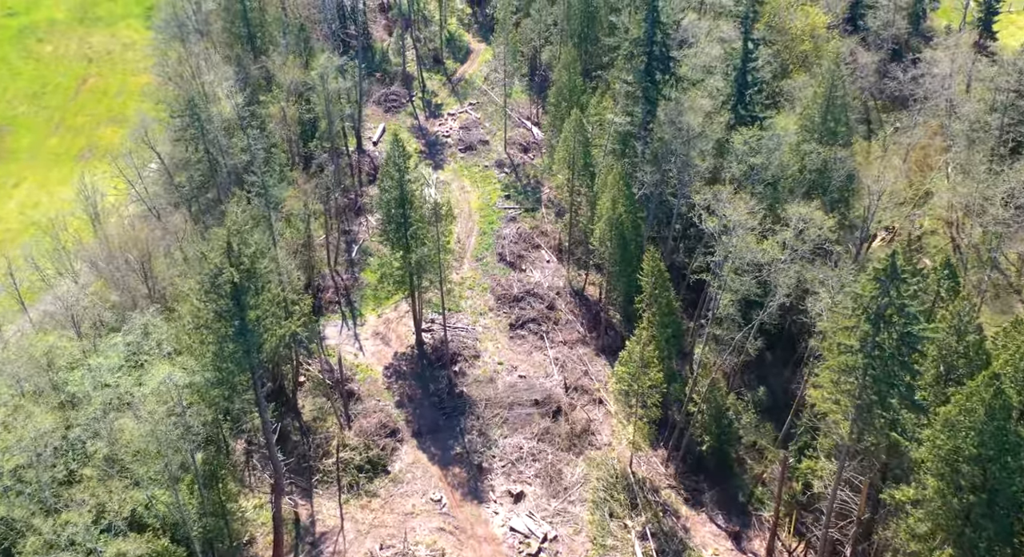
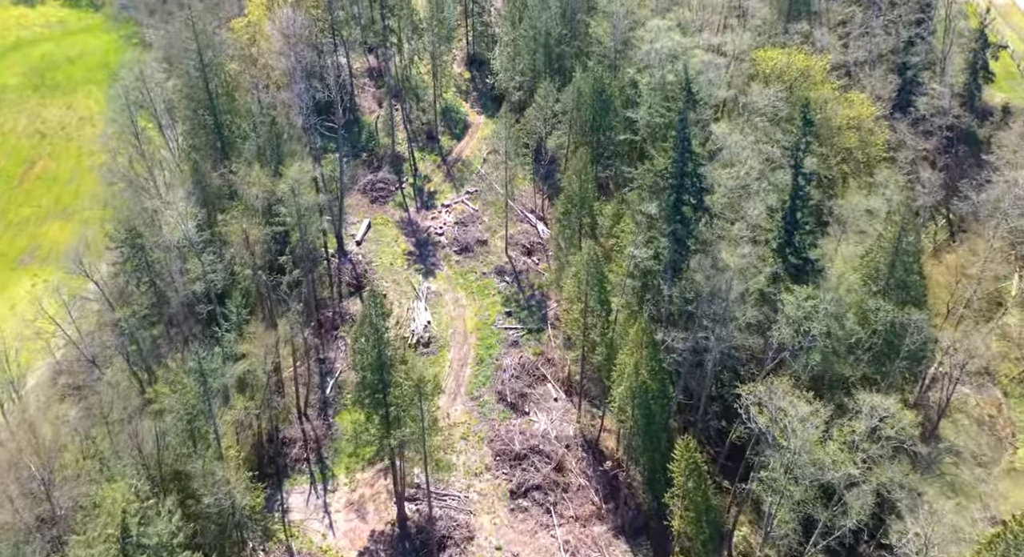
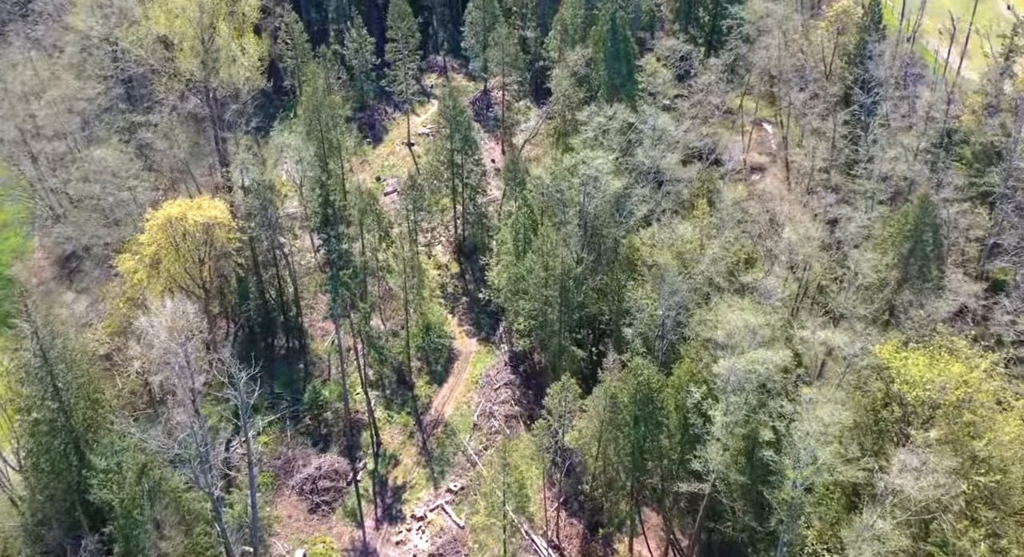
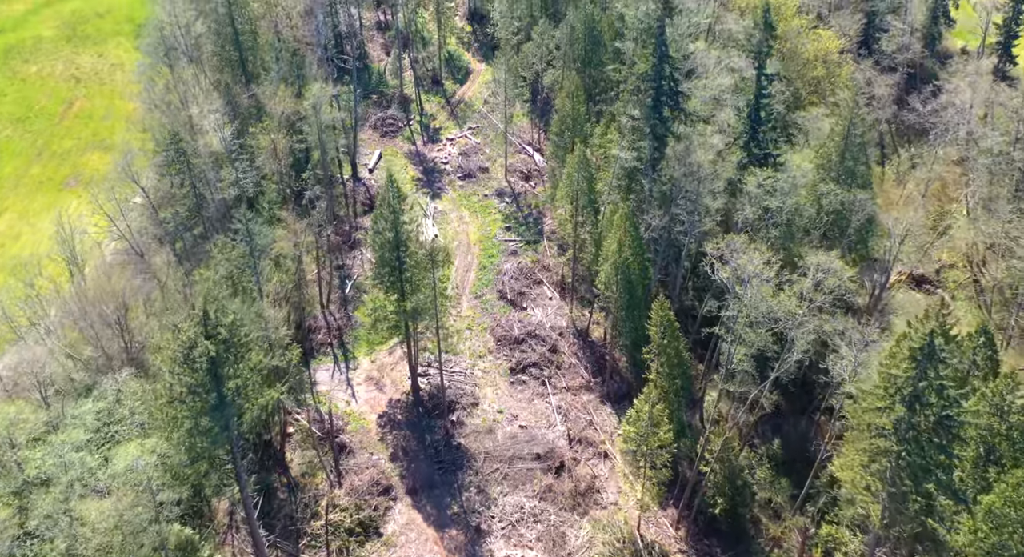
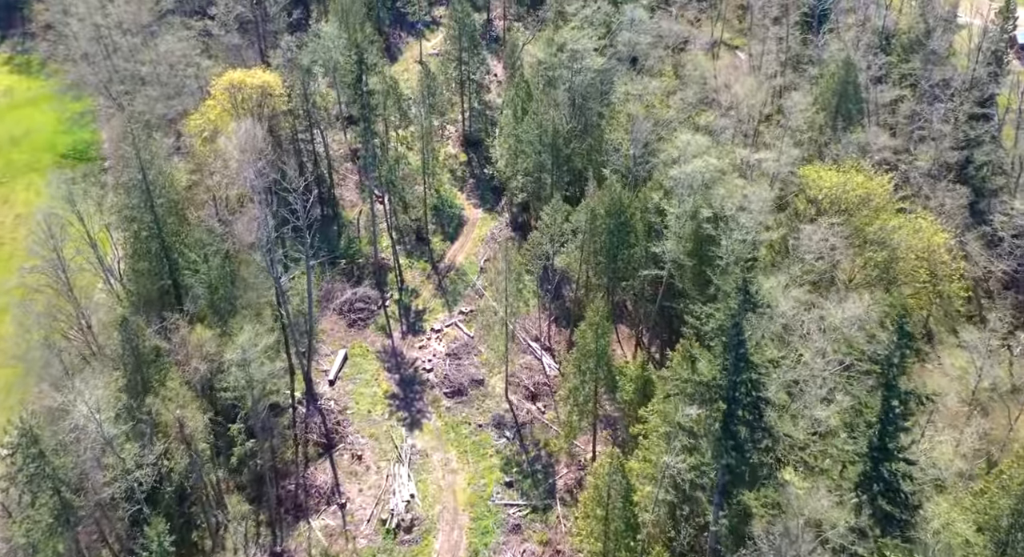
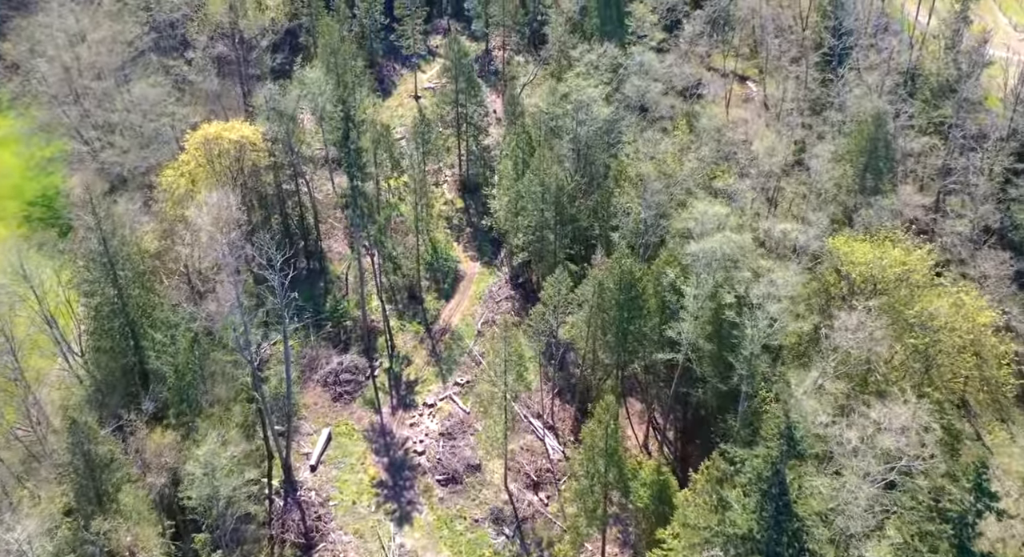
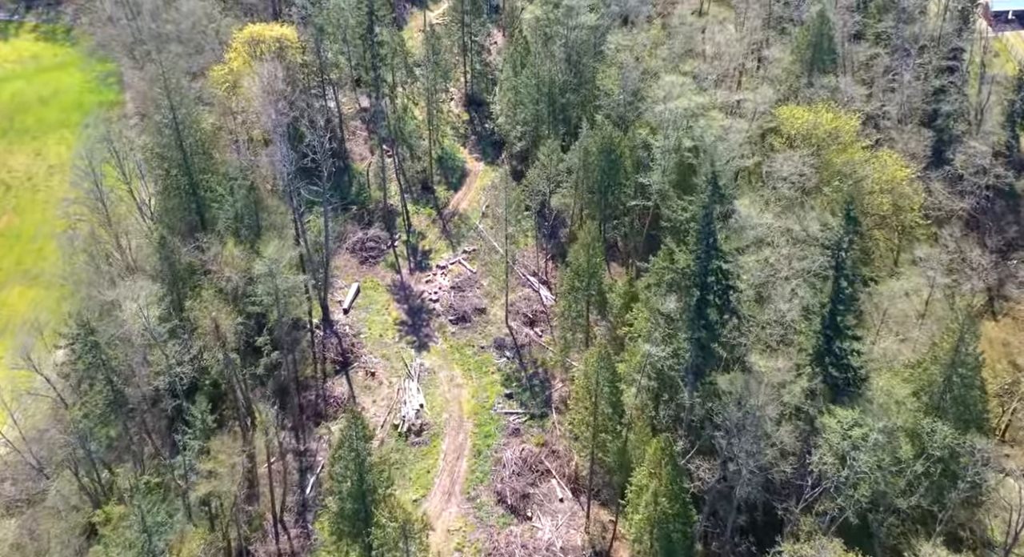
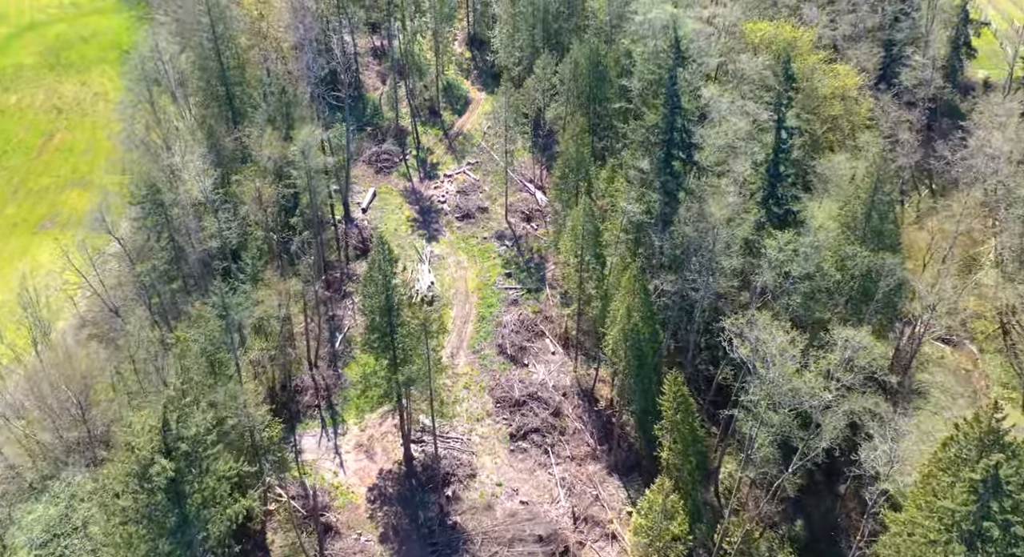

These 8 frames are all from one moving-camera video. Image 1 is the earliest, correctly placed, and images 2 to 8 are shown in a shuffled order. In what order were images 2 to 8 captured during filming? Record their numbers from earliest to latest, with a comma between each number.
4, 8, 2, 7, 5, 6, 3
